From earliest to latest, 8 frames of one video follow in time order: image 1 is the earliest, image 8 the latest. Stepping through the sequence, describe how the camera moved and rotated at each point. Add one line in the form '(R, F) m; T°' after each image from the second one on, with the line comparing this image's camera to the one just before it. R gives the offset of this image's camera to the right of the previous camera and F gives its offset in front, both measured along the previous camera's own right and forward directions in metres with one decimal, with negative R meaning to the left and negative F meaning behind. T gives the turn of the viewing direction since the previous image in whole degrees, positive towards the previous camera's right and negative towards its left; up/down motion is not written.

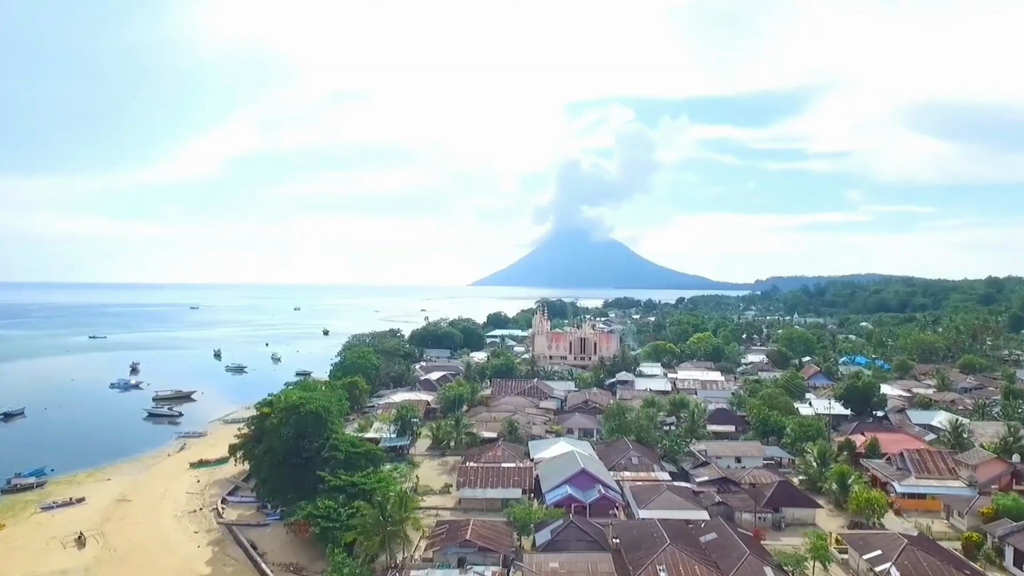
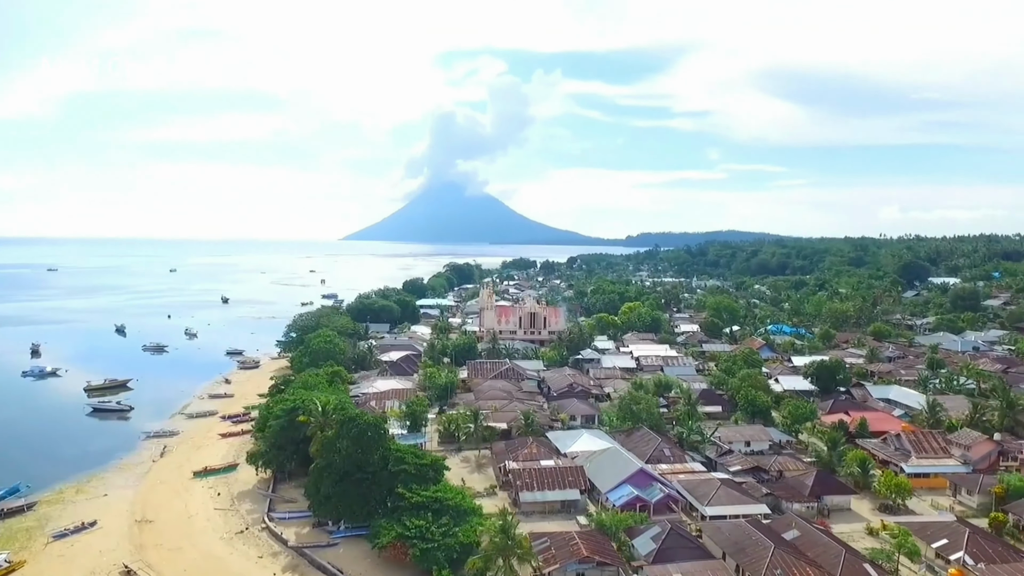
(-6.5, +0.6) m; +10°
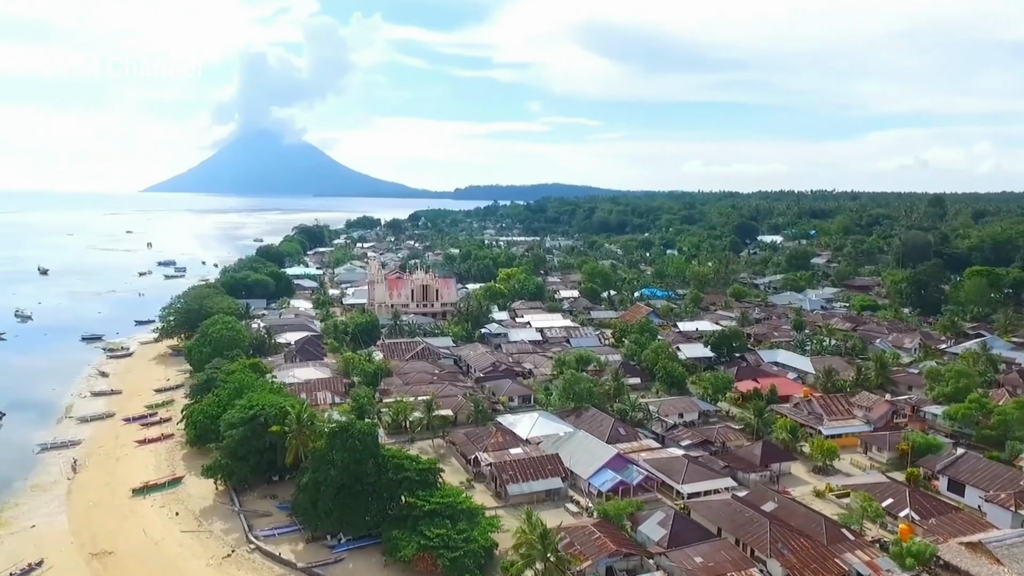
(-5.7, +0.4) m; +13°
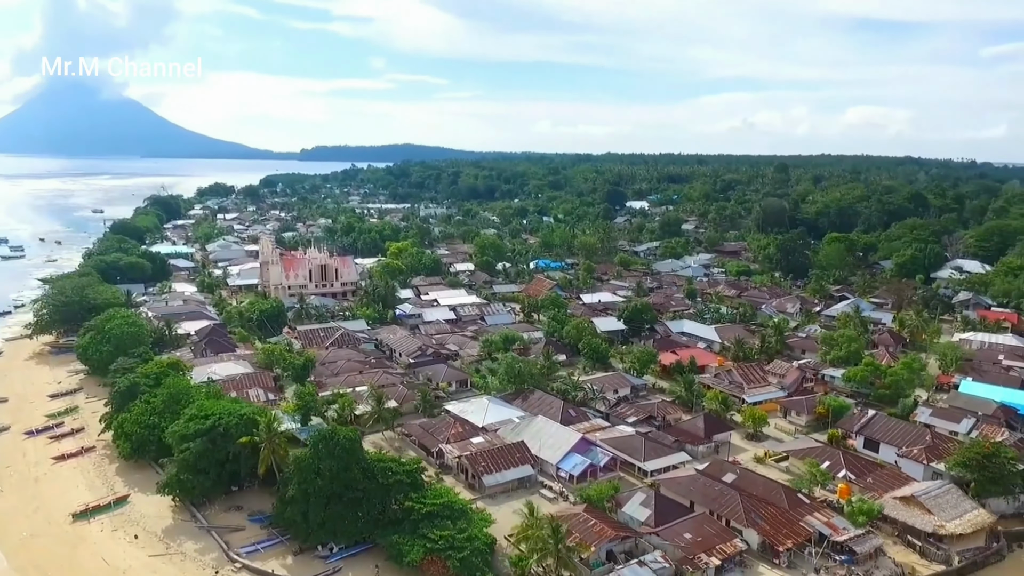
(-4.4, +0.1) m; +11°
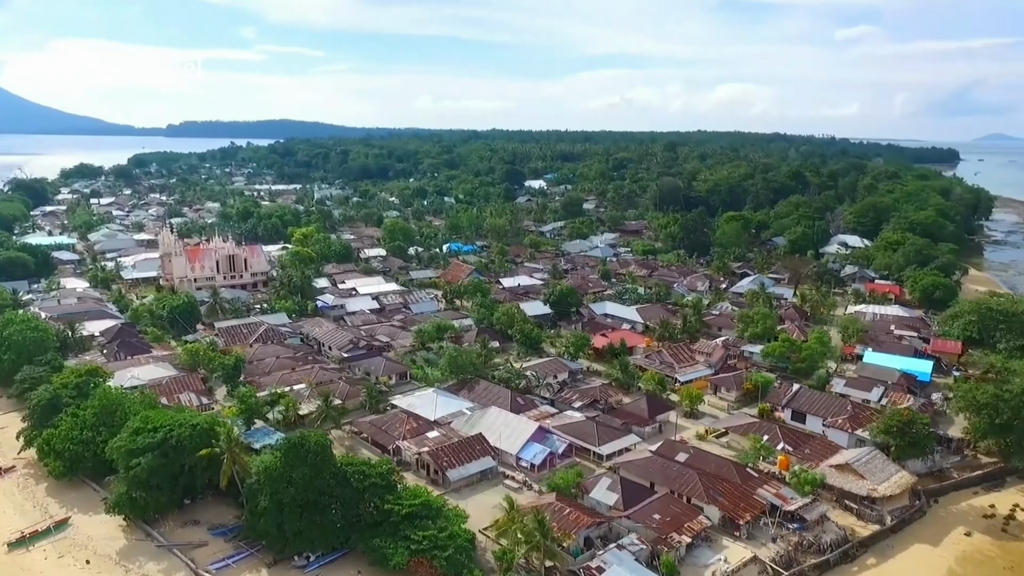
(-2.8, 0.0) m; +9°
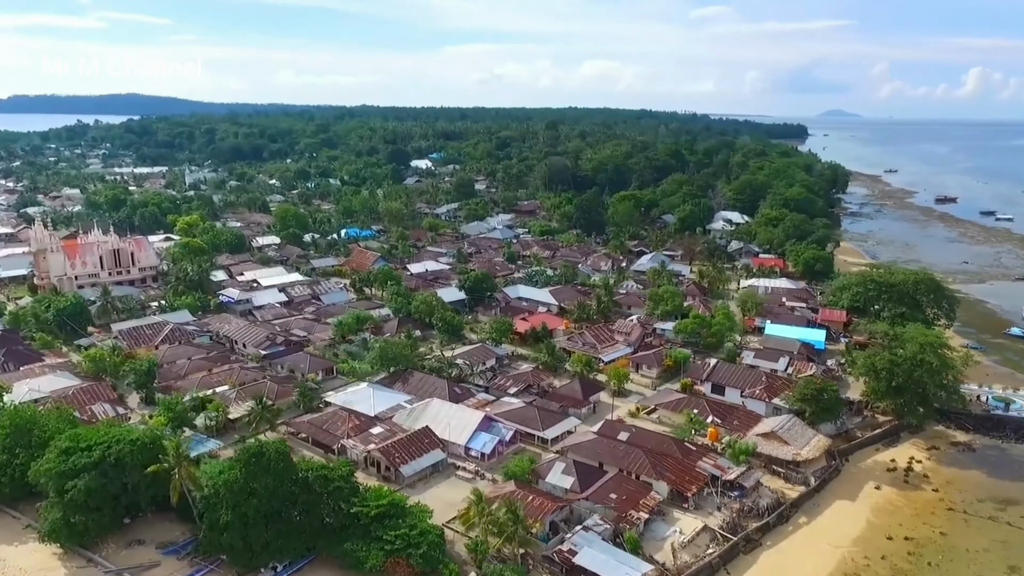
(-2.8, -0.1) m; +10°
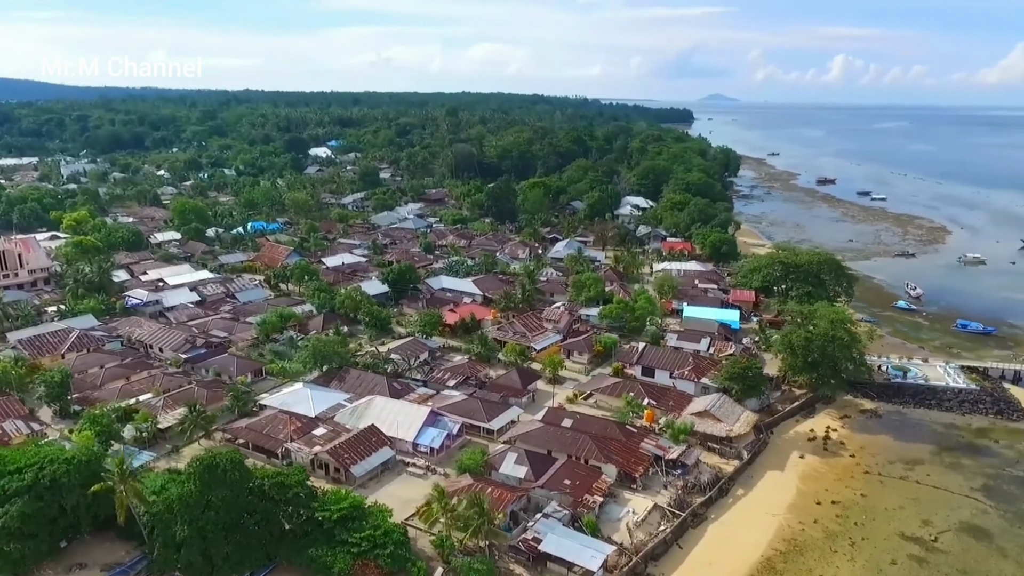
(-1.9, -0.1) m; +8°
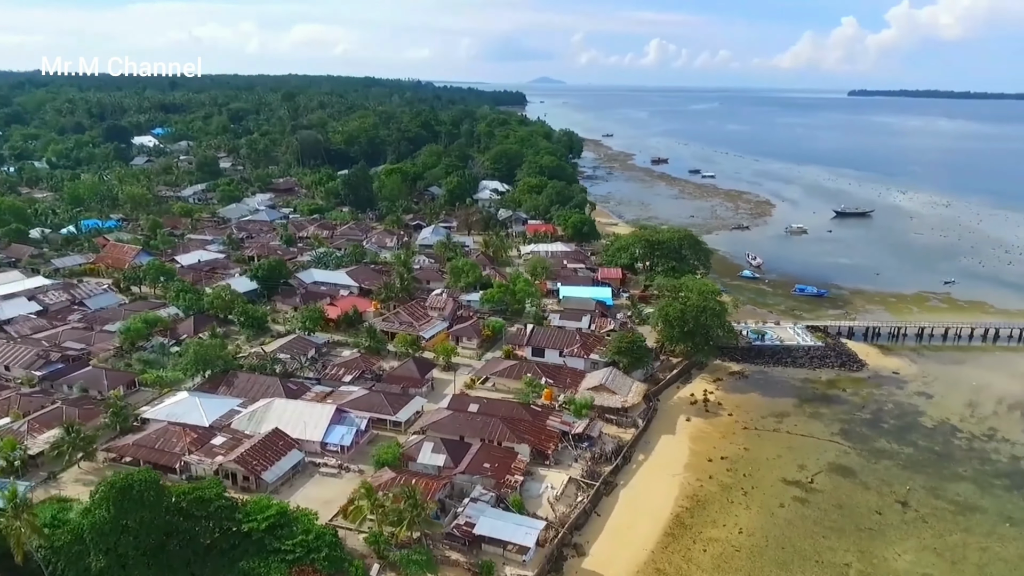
(-2.6, -0.1) m; +12°
